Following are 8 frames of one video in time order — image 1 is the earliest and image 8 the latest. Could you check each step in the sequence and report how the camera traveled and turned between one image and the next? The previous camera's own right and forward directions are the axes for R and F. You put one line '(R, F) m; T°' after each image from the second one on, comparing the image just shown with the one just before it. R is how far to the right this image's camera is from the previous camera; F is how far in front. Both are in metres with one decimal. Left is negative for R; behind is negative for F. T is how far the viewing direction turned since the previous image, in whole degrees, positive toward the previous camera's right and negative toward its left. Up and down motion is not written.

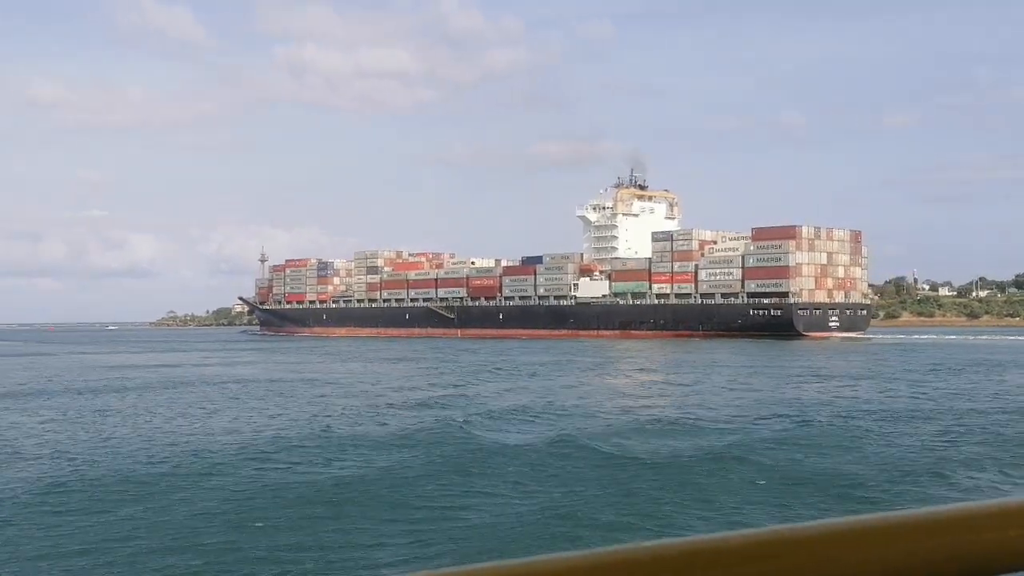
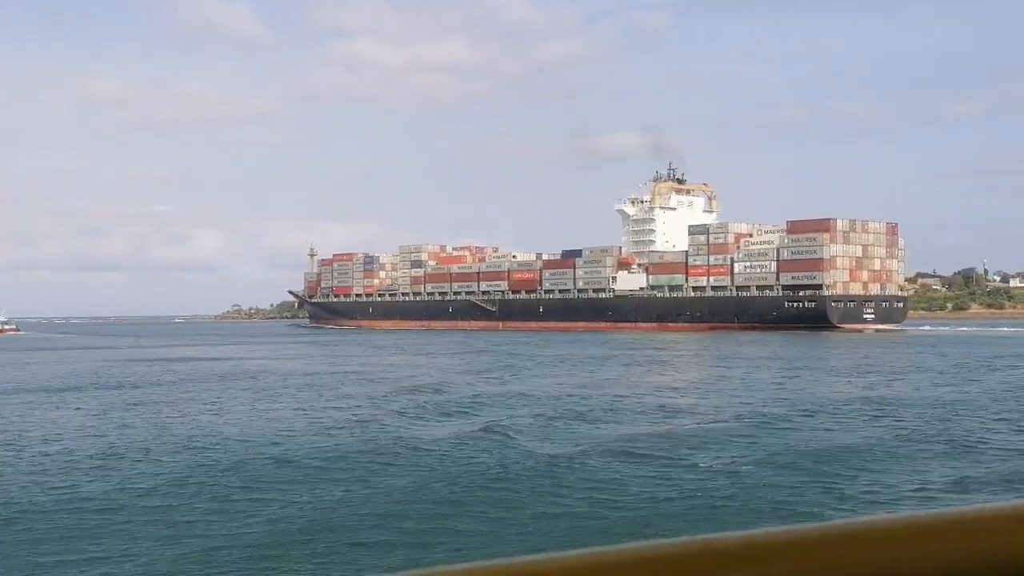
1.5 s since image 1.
(+0.4, -0.7) m; -3°
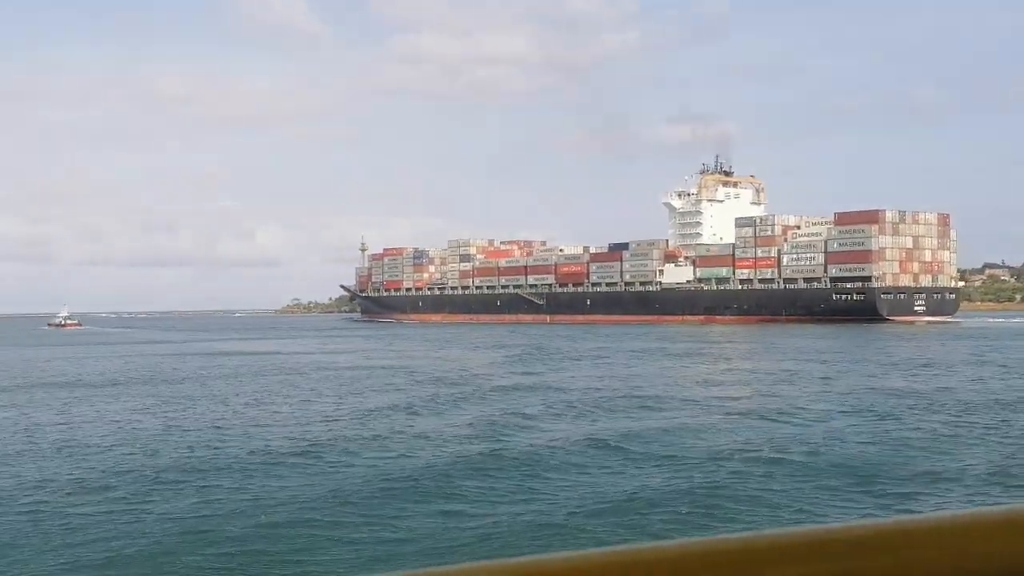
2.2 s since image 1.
(+0.1, -0.3) m; -3°
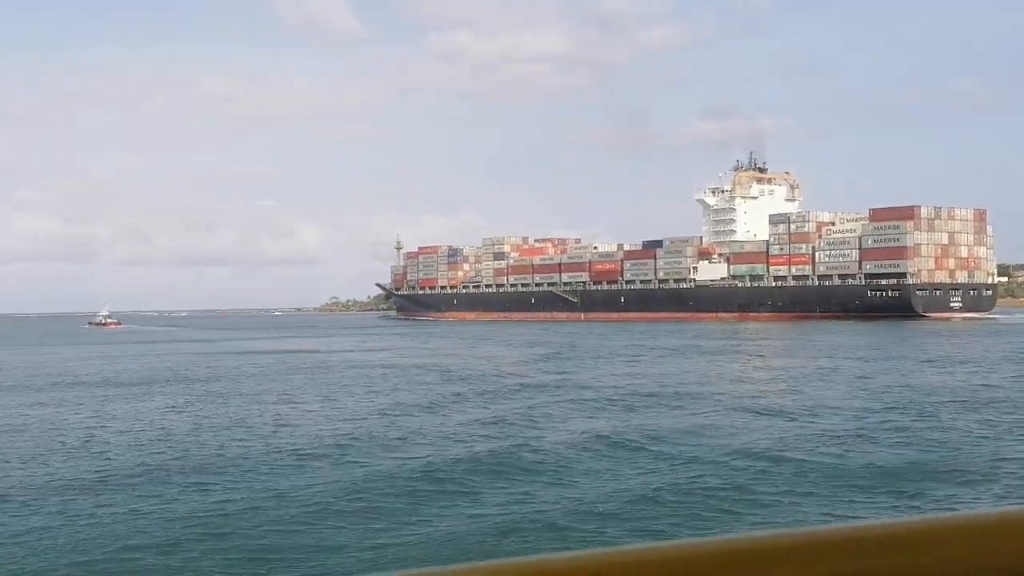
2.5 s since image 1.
(0.0, -0.4) m; -2°
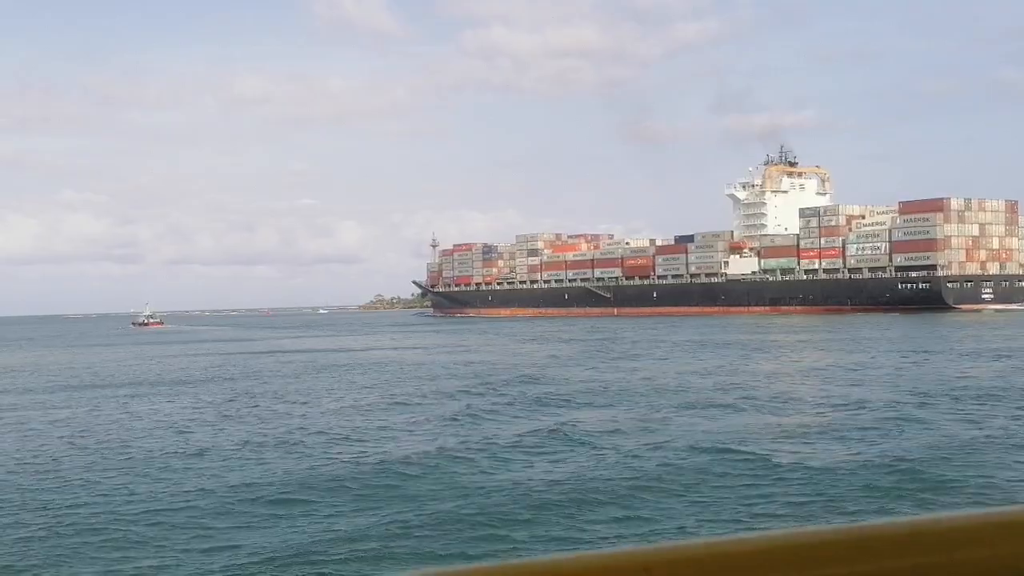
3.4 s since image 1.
(+0.2, -0.6) m; -2°
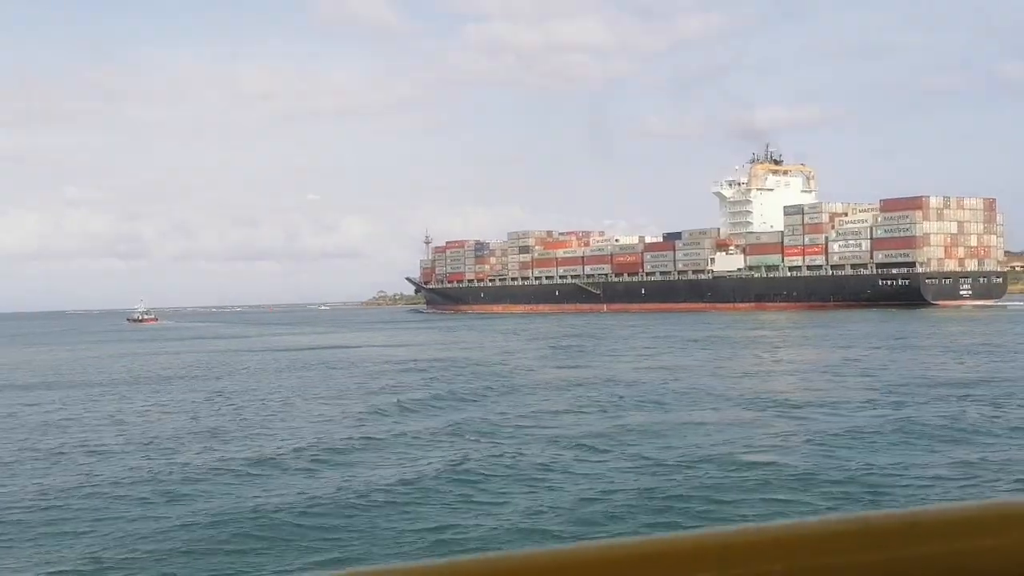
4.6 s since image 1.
(+0.3, -0.5) m; 0°
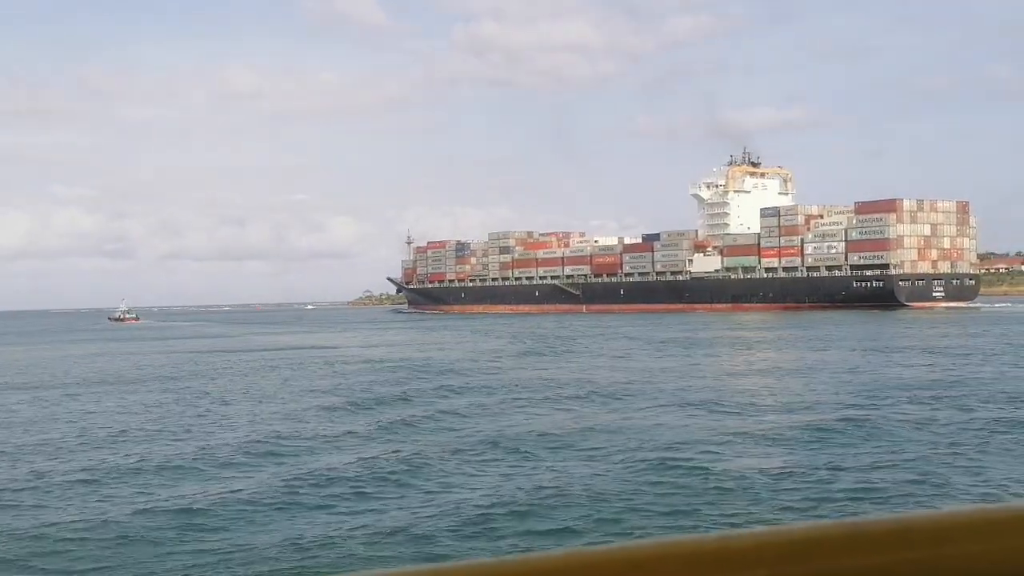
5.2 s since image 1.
(+0.2, 0.0) m; +1°
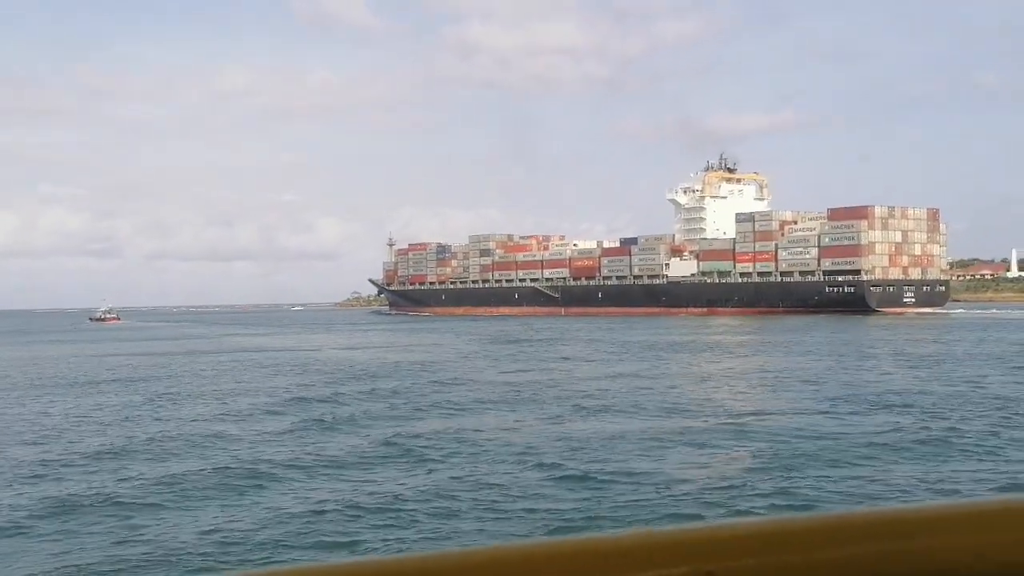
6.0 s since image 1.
(+0.3, -0.1) m; +1°
